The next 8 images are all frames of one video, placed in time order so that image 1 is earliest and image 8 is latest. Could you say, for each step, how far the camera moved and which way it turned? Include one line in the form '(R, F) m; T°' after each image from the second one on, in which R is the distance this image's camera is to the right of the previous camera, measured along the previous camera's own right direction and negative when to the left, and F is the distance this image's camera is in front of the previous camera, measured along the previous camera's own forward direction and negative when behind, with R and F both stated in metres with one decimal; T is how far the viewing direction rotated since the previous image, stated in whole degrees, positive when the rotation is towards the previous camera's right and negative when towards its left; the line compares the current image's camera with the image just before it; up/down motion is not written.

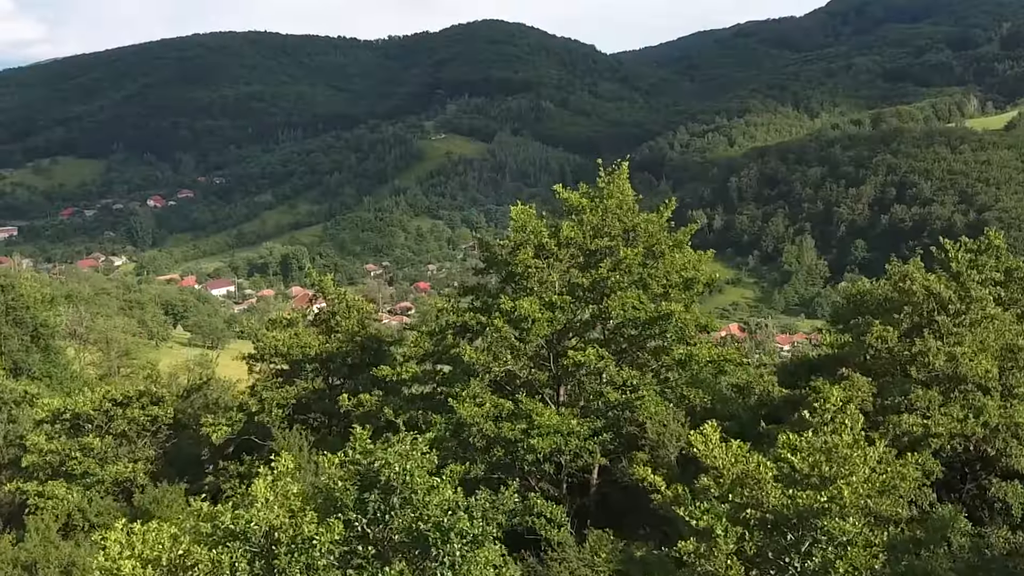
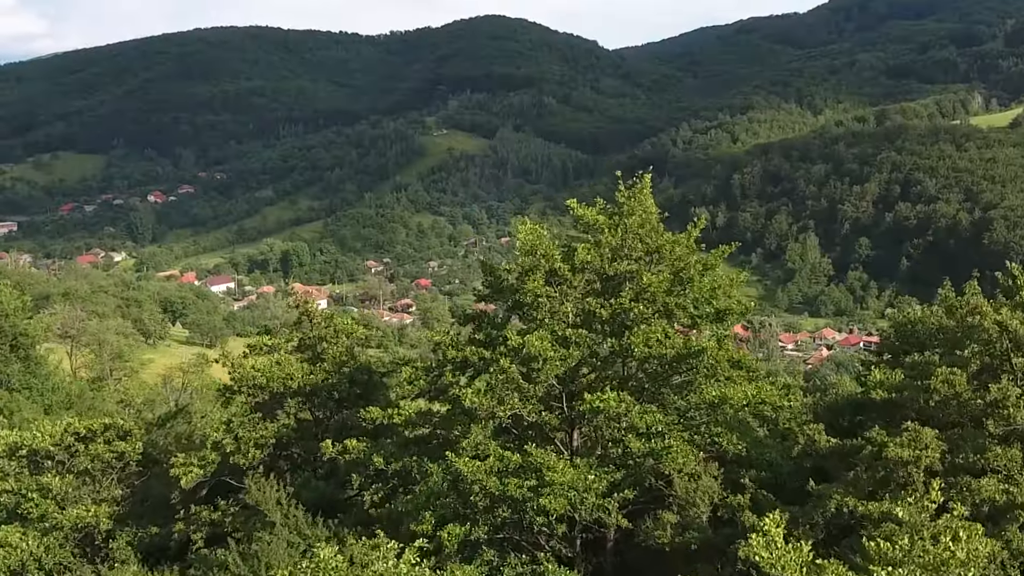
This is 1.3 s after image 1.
(0.0, +0.8) m; 0°
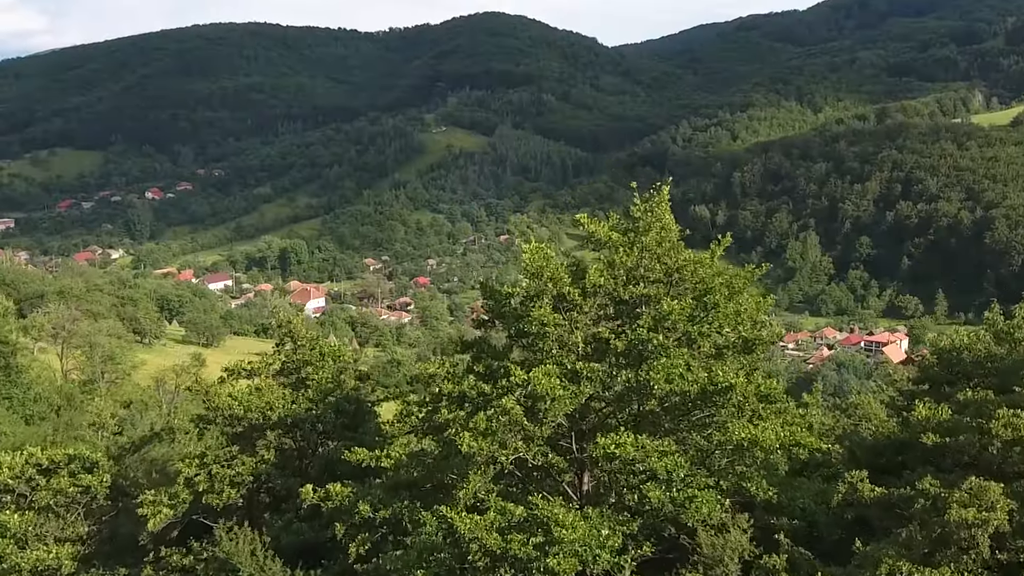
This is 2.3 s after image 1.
(0.0, +0.6) m; 0°
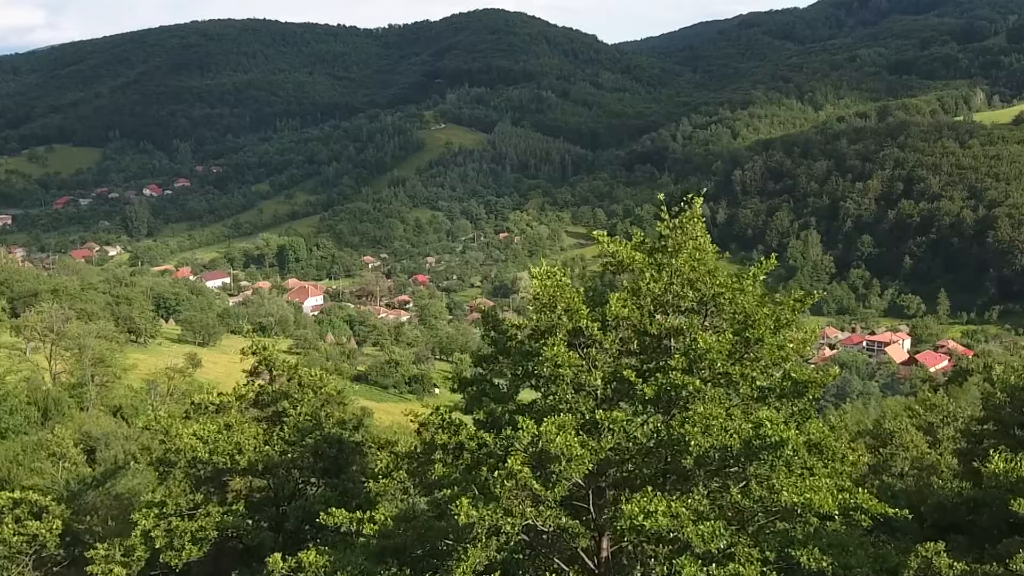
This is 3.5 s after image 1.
(0.0, +0.8) m; 0°
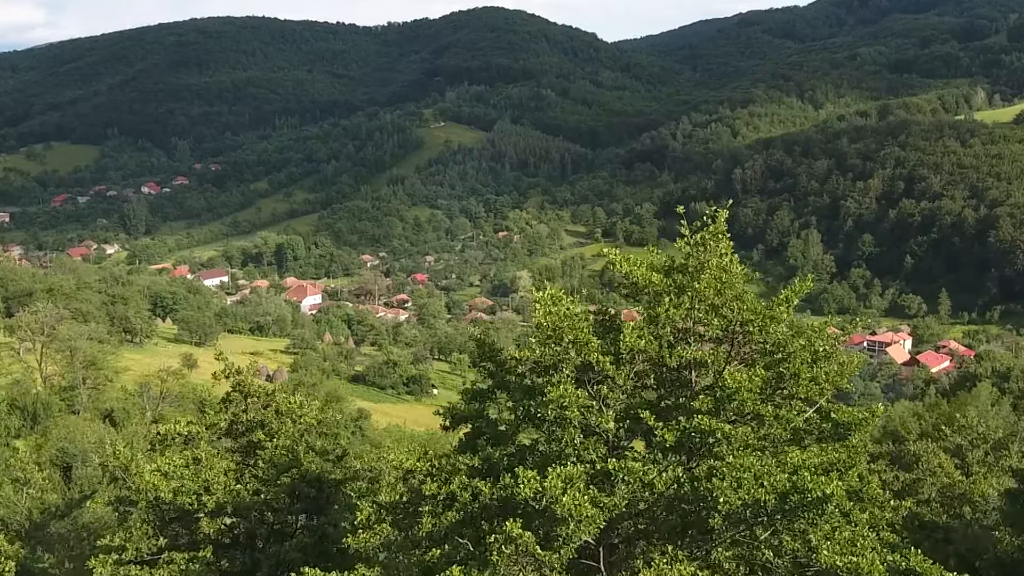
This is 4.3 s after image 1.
(0.0, +0.6) m; 0°
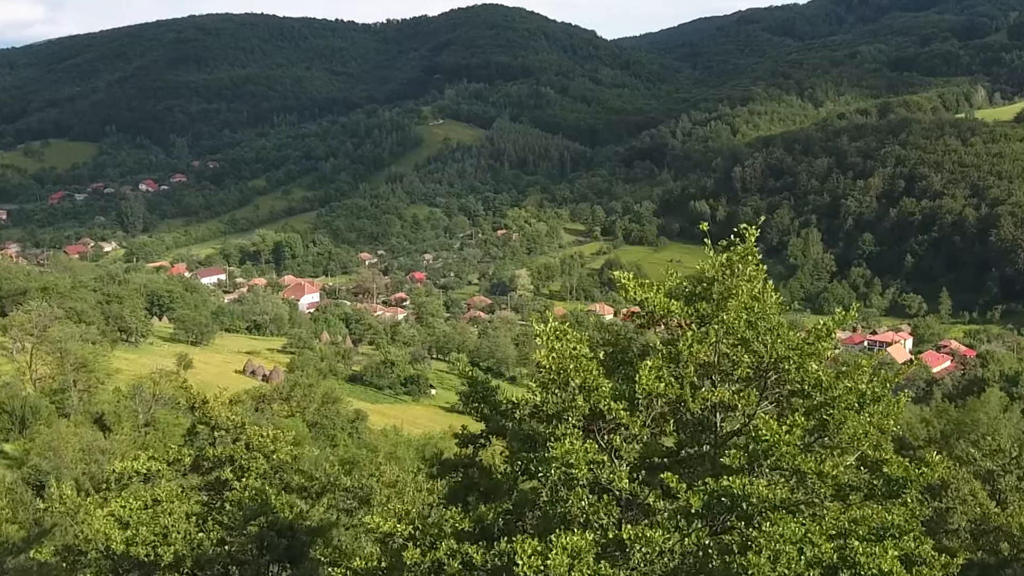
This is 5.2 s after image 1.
(0.0, +0.6) m; 0°
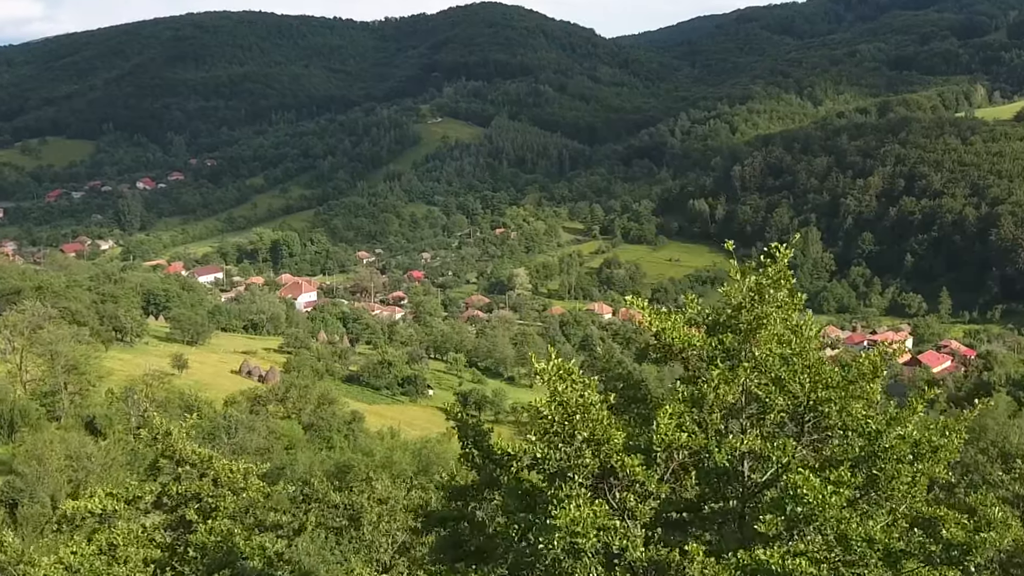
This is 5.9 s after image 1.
(0.0, +0.5) m; 0°
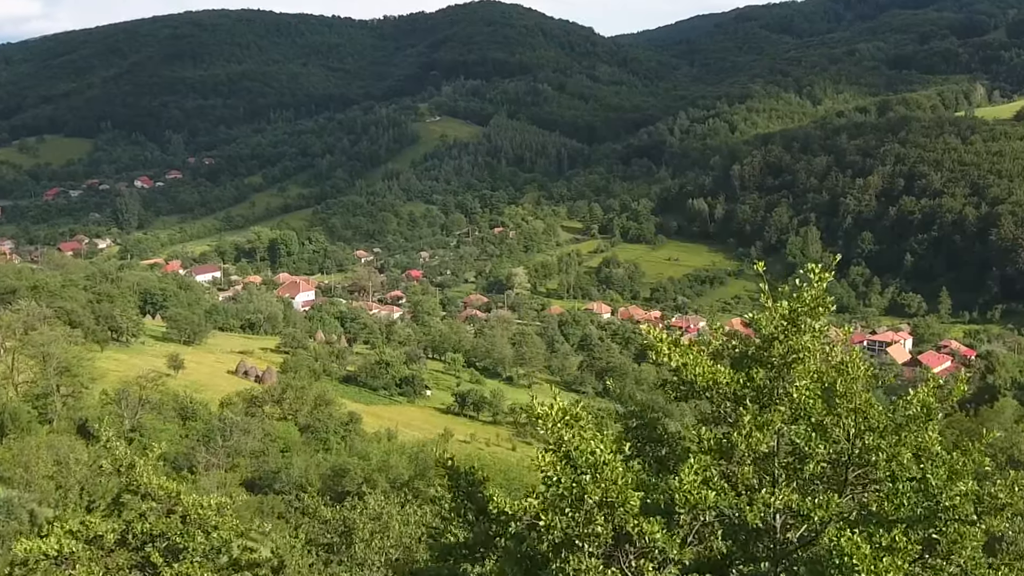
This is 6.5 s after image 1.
(0.0, +0.4) m; 0°
